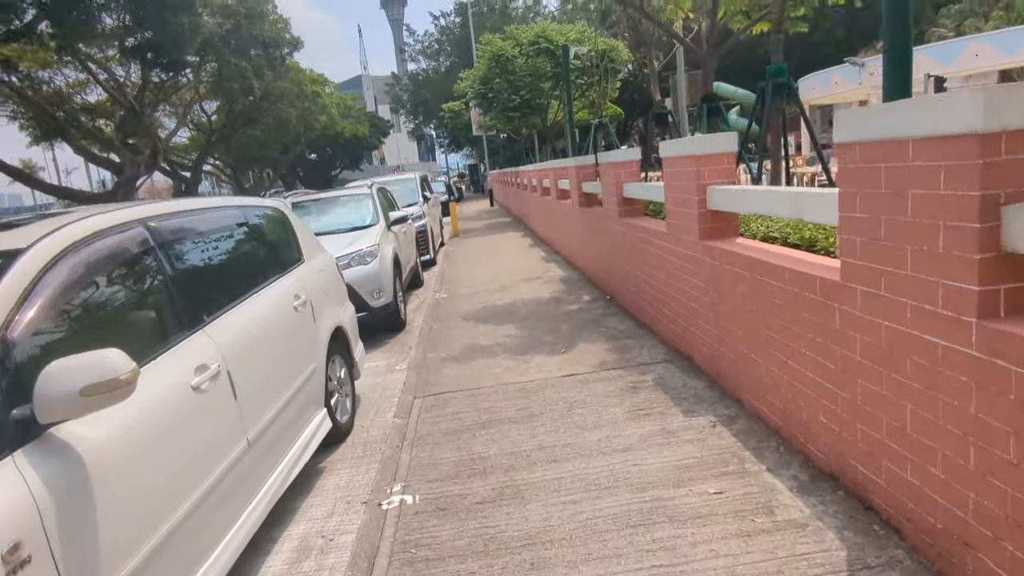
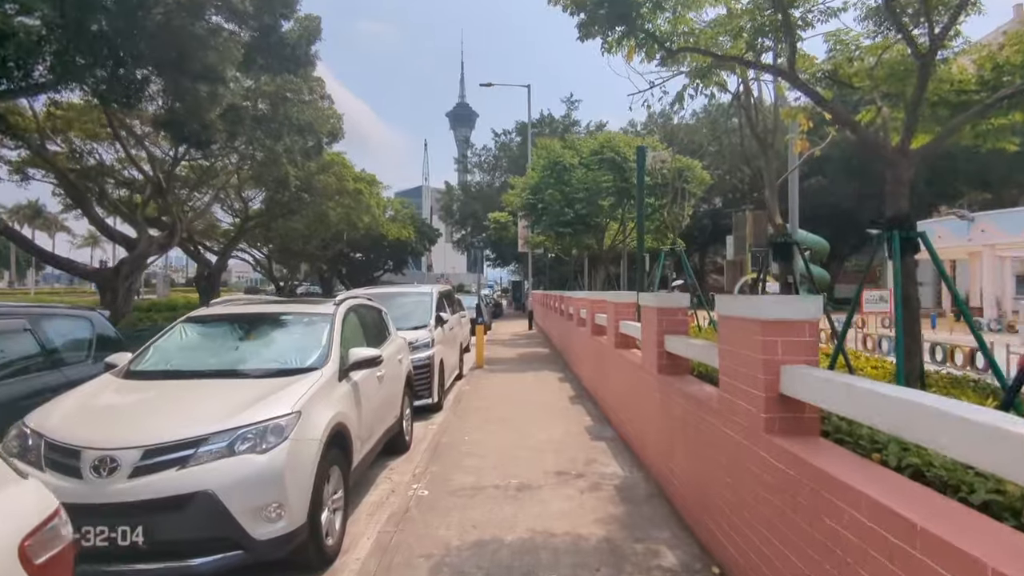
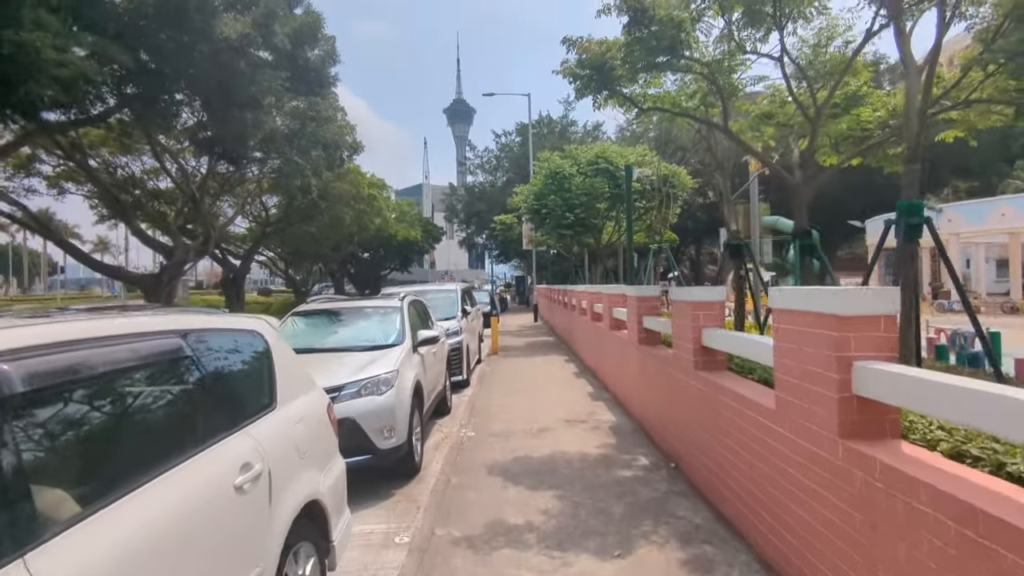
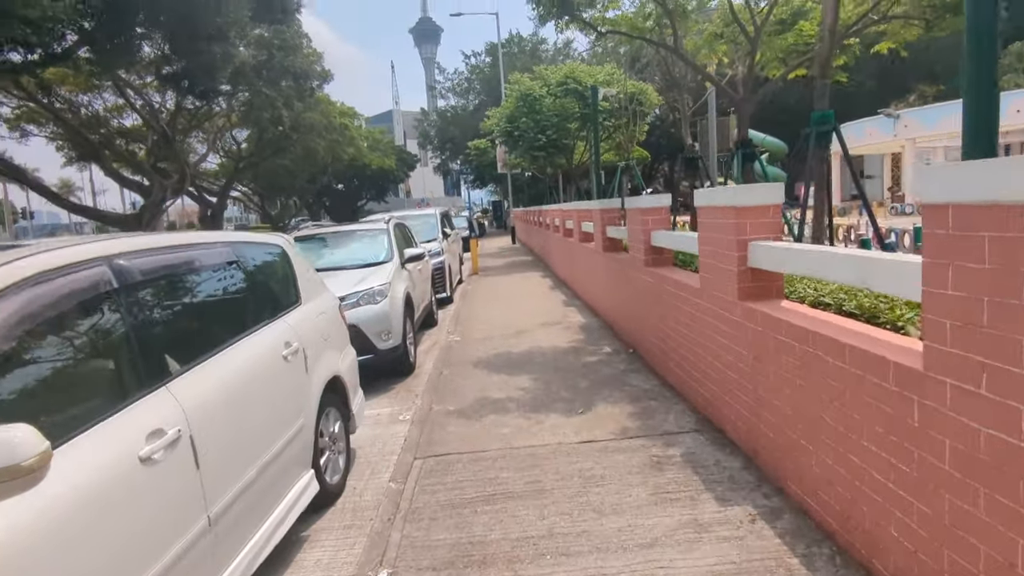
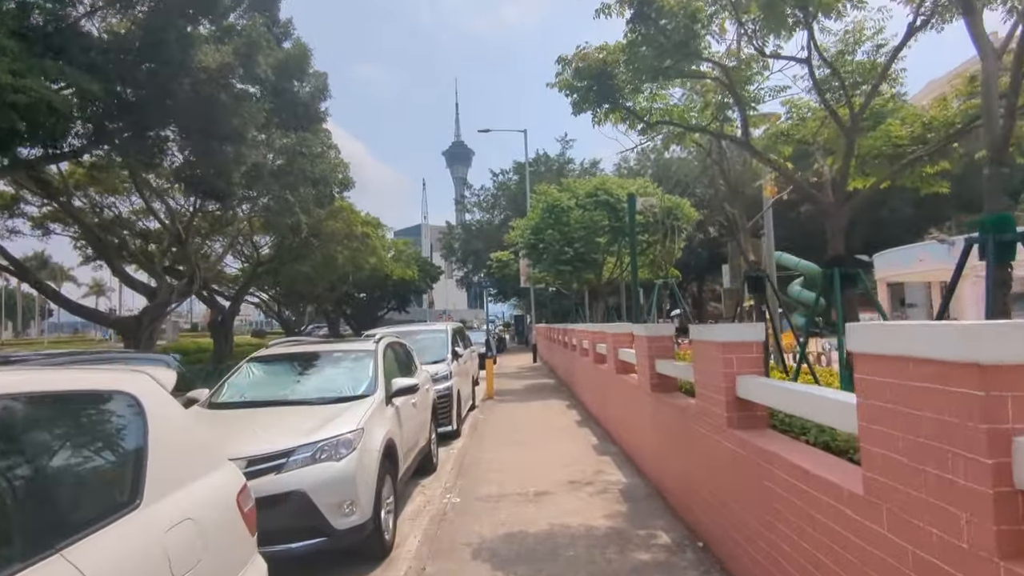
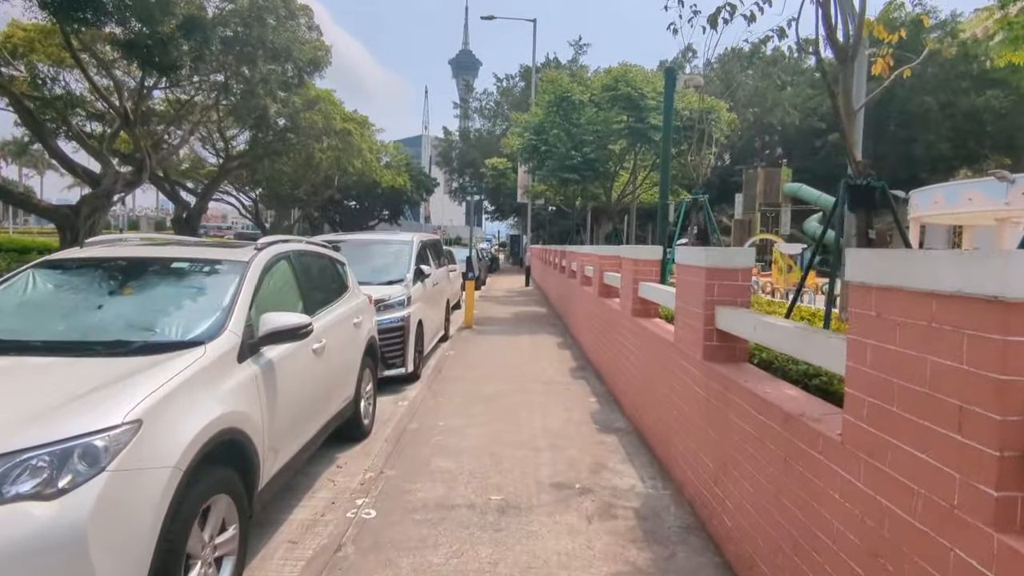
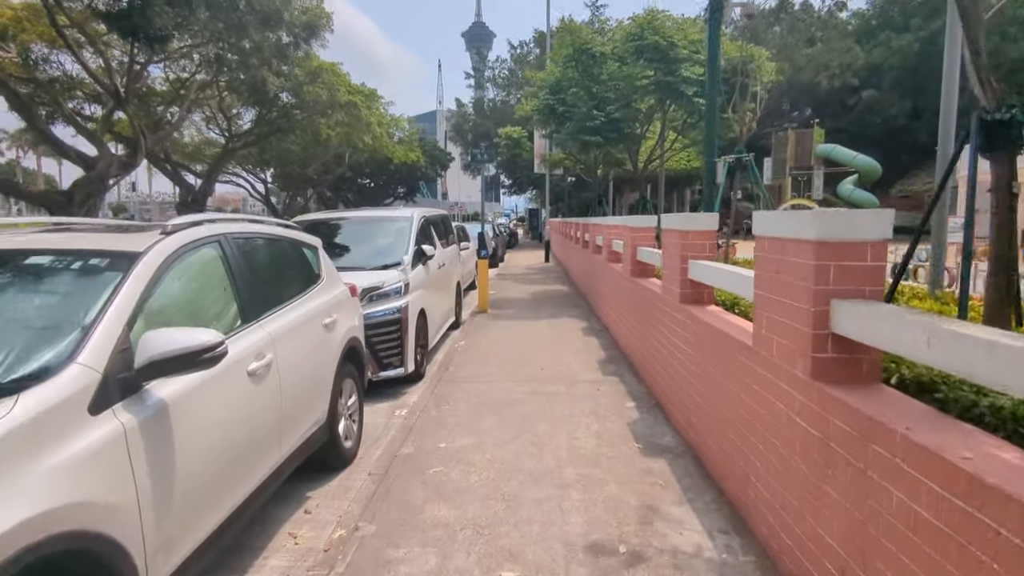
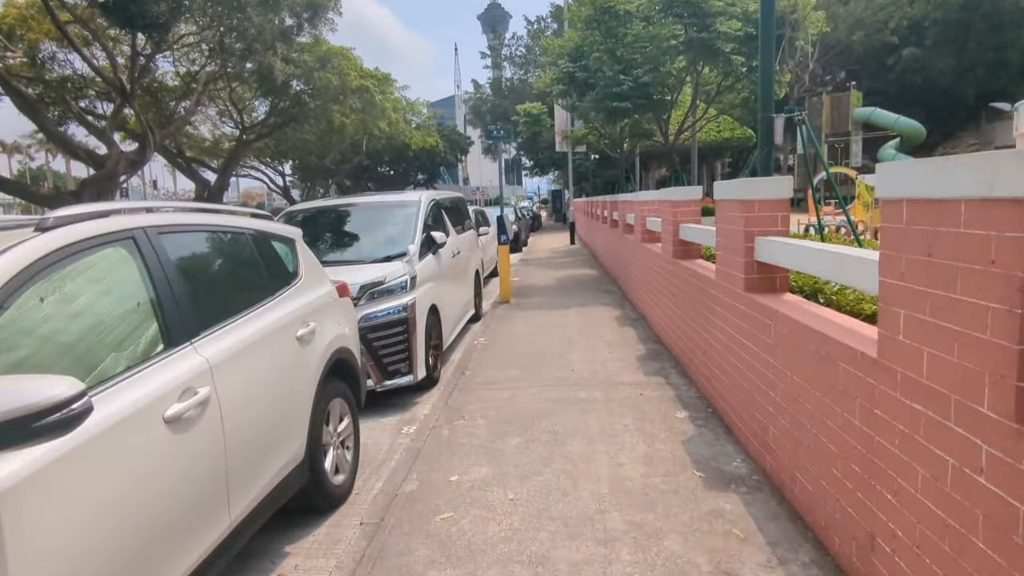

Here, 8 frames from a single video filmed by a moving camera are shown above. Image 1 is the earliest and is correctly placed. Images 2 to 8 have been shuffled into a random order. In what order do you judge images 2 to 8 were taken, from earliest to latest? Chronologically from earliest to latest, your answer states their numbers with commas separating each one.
4, 3, 5, 2, 6, 7, 8
